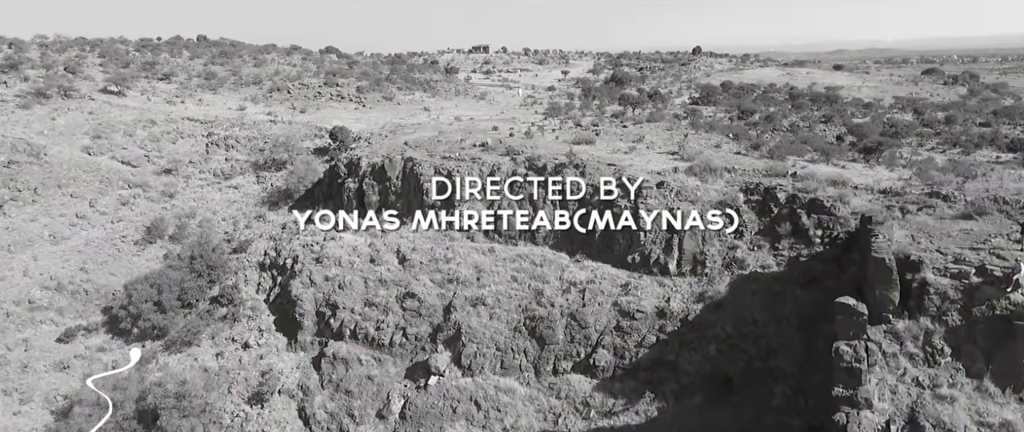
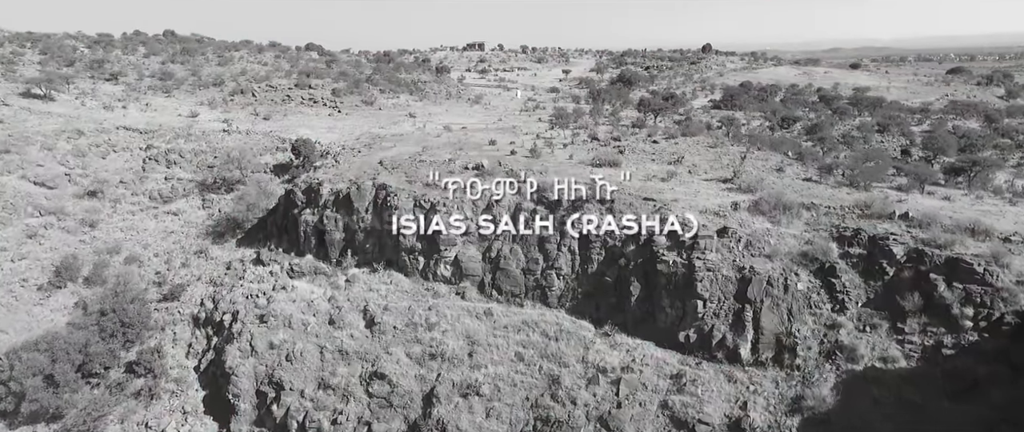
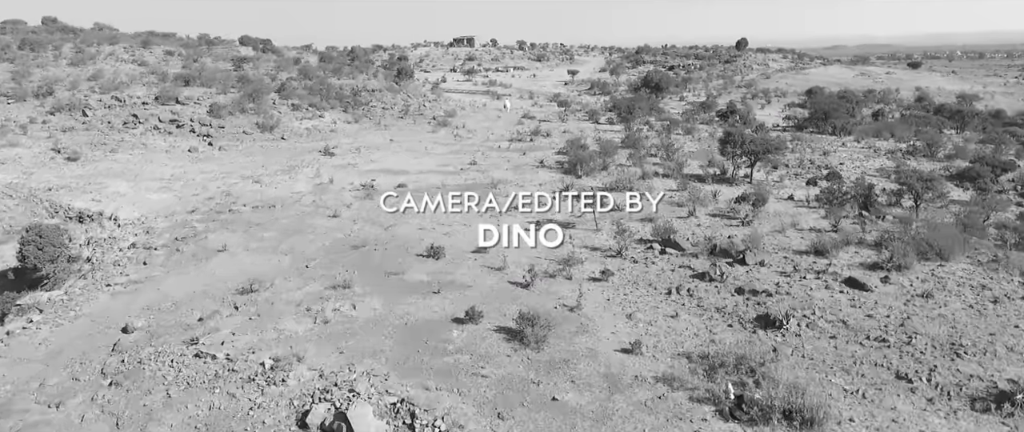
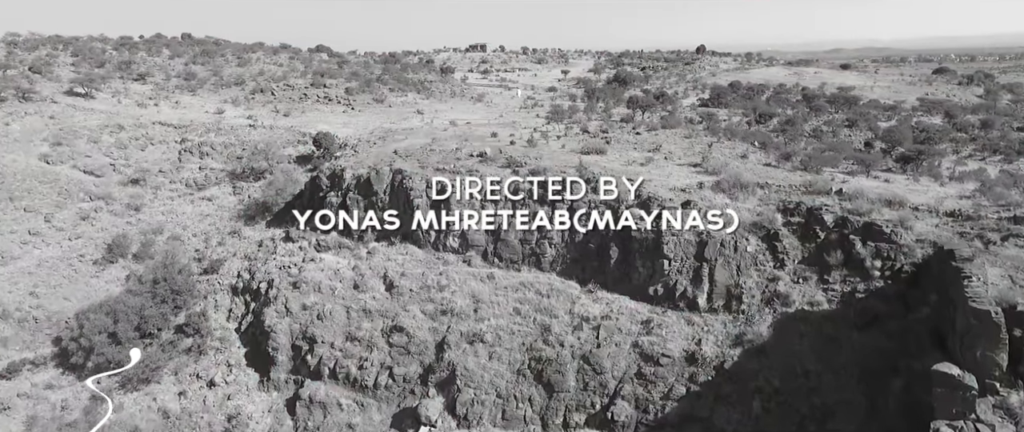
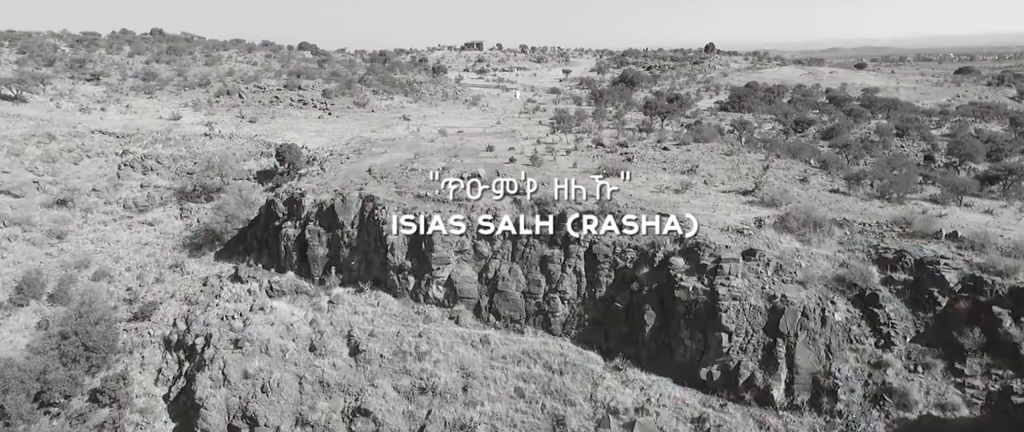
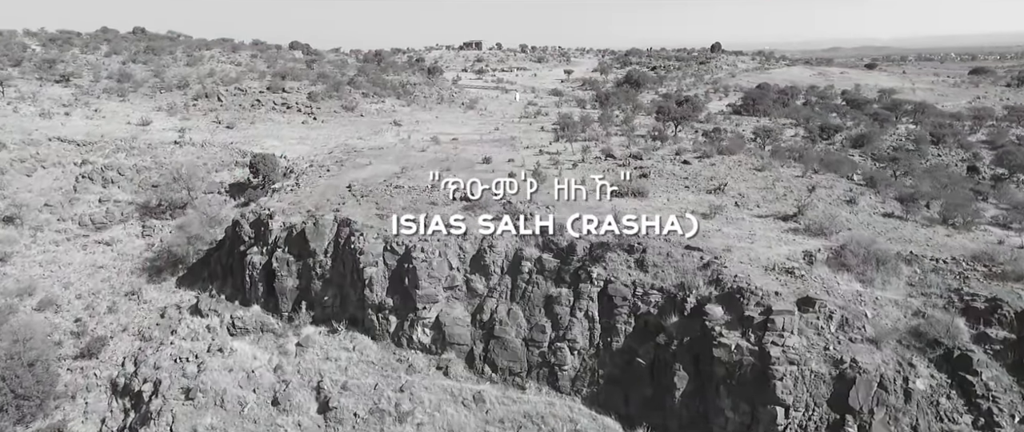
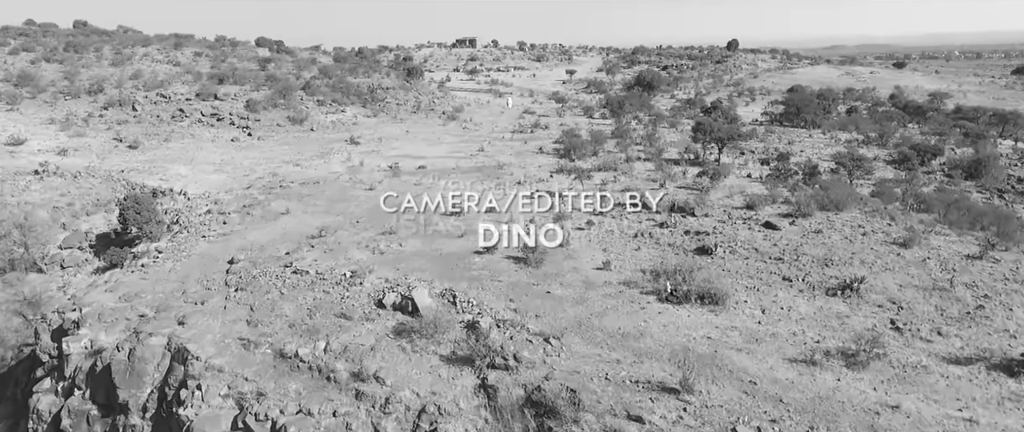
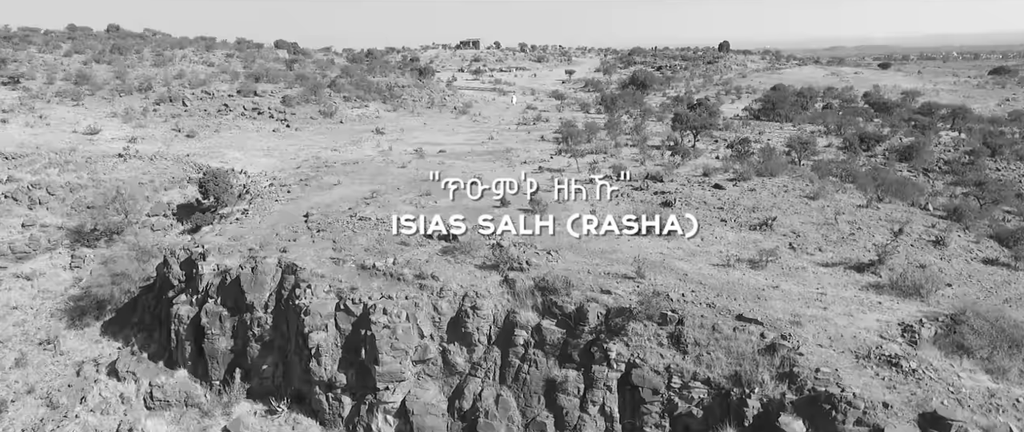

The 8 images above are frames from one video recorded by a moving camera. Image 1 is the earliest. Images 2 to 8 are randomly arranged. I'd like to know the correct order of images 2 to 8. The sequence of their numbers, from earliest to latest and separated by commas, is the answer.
4, 2, 5, 6, 8, 7, 3
